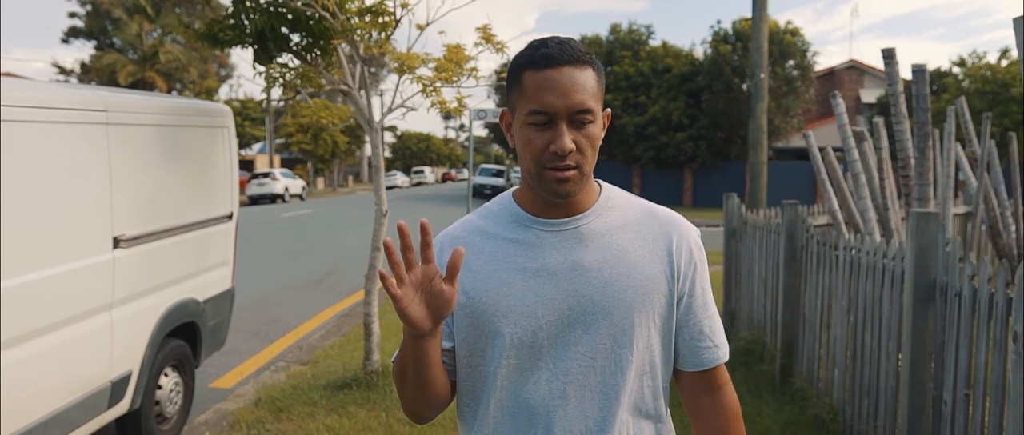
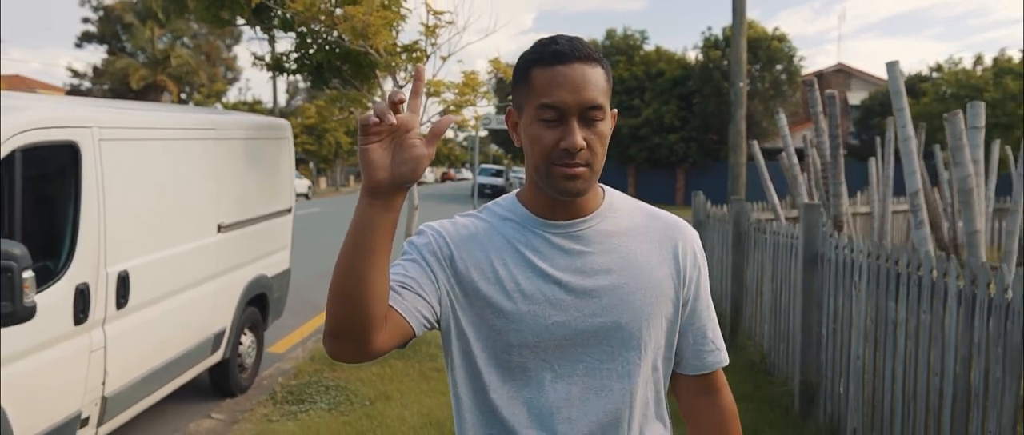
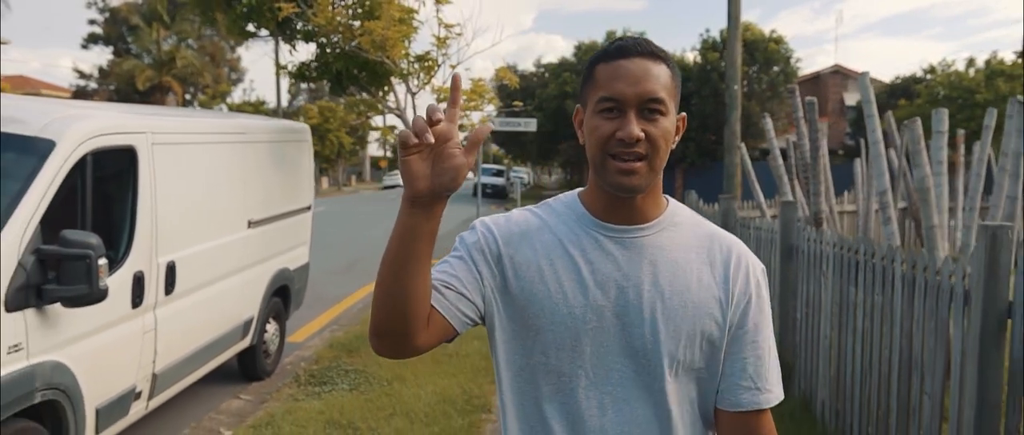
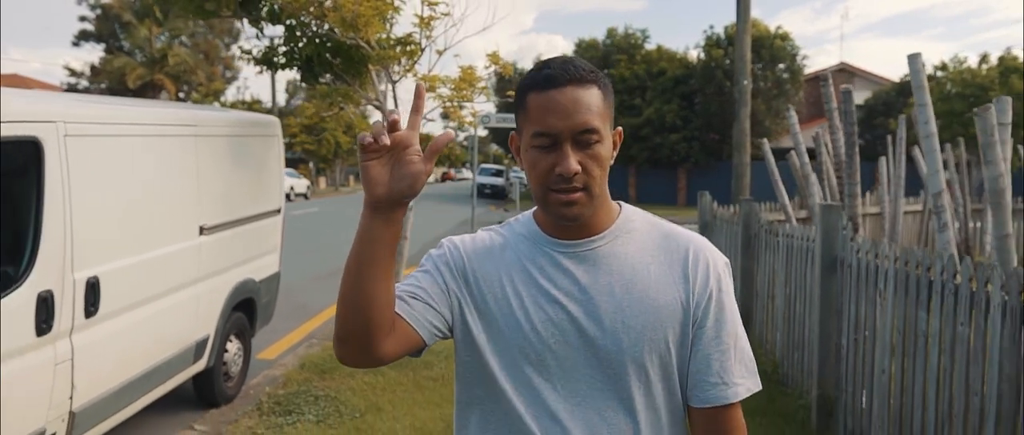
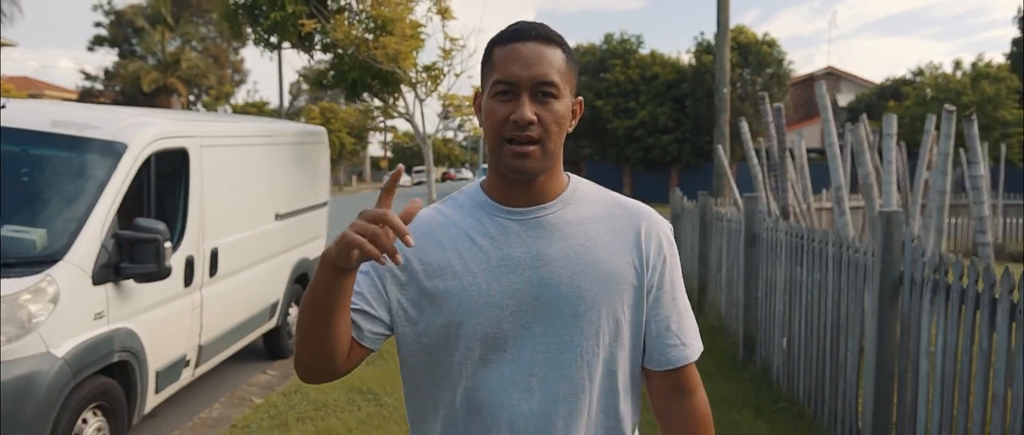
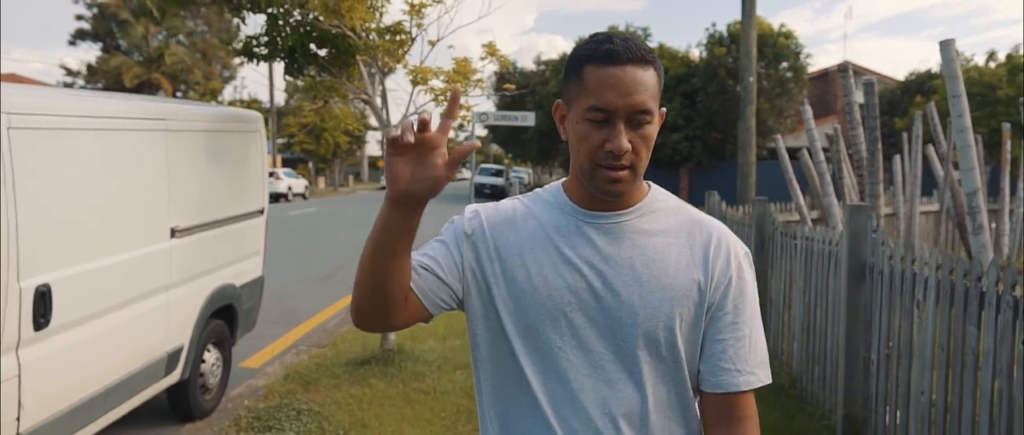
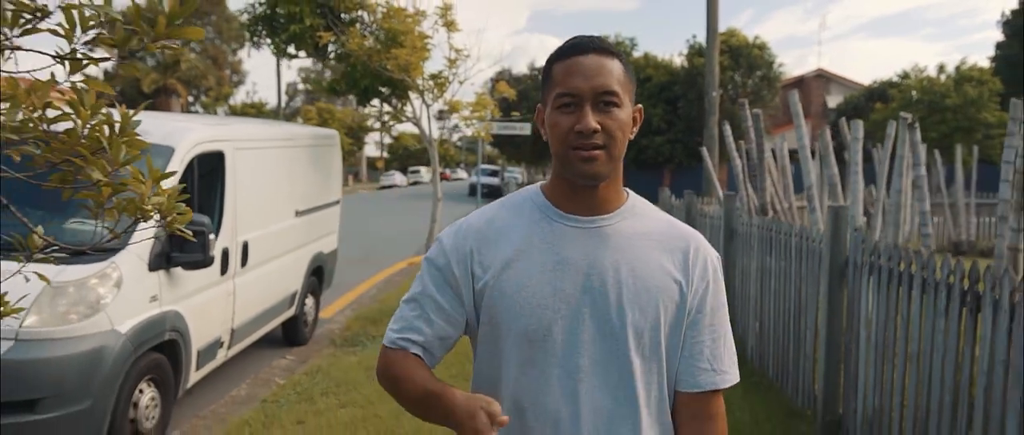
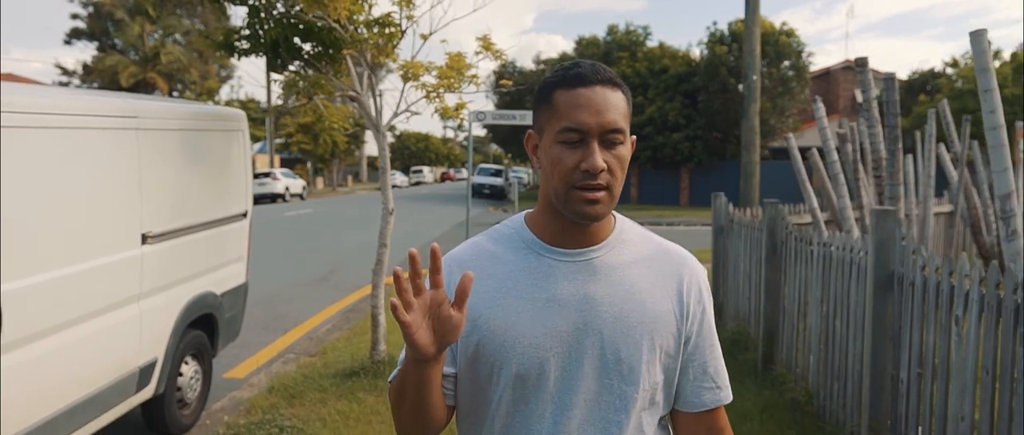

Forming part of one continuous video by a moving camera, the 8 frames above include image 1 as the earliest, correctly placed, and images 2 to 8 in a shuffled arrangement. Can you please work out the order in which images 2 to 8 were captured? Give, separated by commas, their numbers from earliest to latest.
8, 6, 4, 2, 3, 5, 7
